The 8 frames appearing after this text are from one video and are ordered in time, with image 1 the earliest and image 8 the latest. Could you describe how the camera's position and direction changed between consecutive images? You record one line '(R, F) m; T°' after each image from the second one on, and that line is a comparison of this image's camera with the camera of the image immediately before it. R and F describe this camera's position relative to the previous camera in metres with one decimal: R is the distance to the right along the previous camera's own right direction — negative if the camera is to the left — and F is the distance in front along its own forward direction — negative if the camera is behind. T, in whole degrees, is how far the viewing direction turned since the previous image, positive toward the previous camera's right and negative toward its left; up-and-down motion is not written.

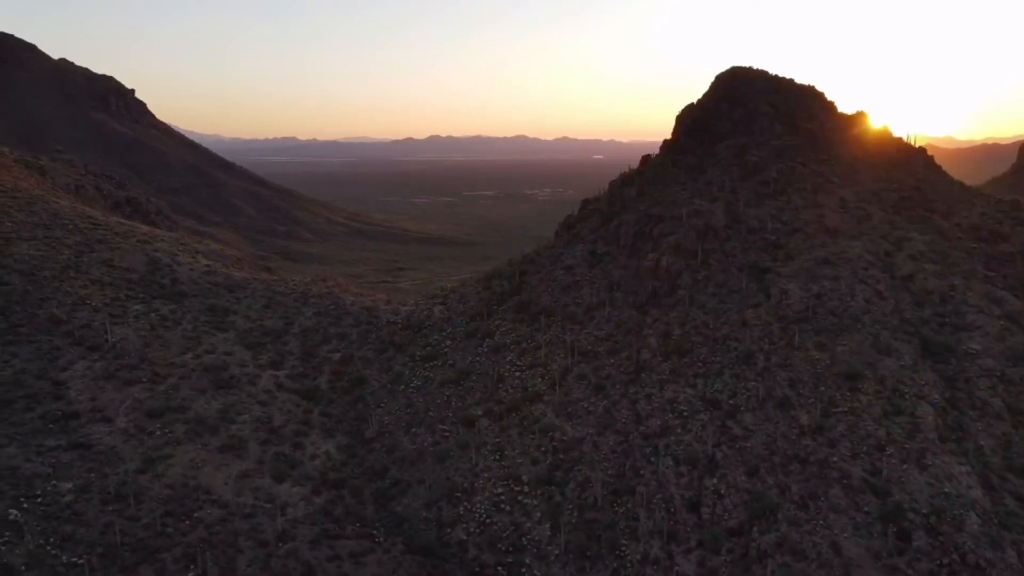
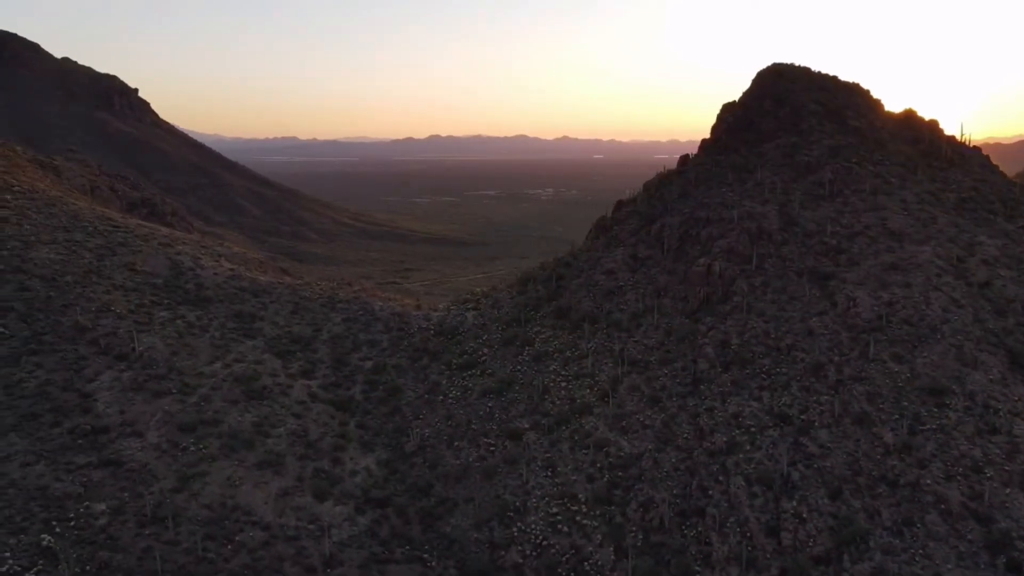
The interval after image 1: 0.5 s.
(-1.3, +0.9) m; 0°
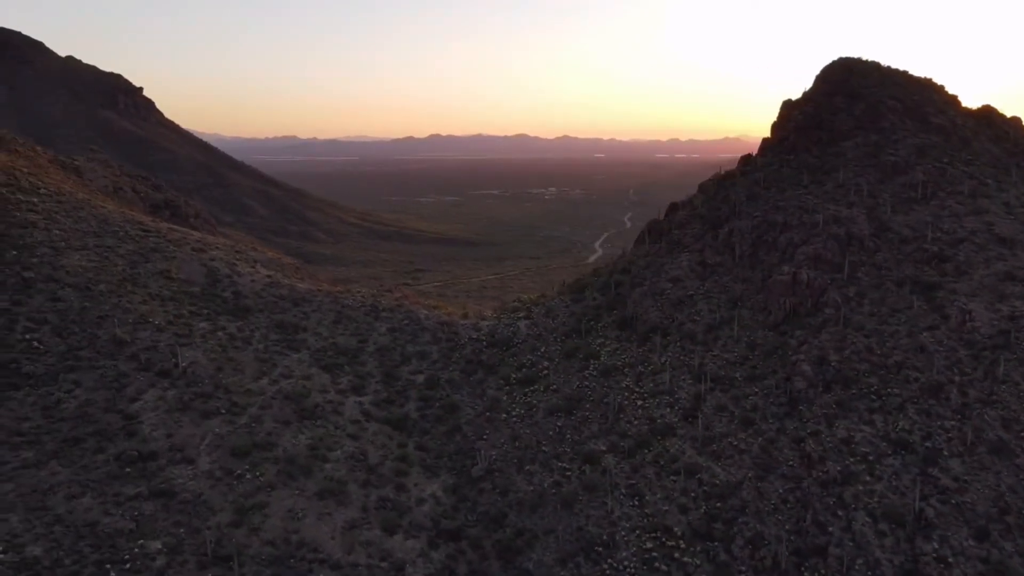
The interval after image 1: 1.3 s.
(-2.0, +1.4) m; 0°
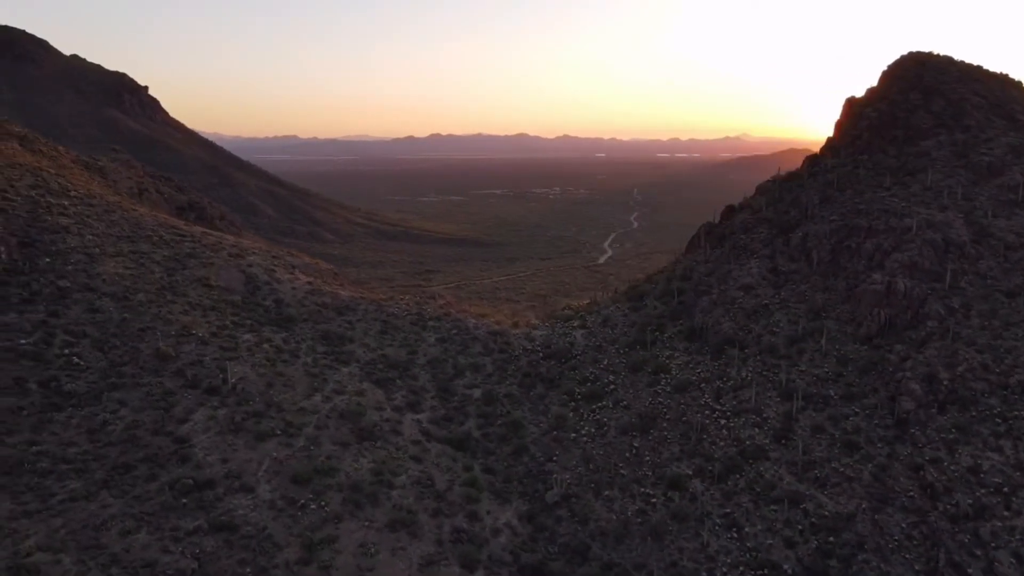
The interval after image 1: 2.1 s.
(-1.9, +1.3) m; 0°
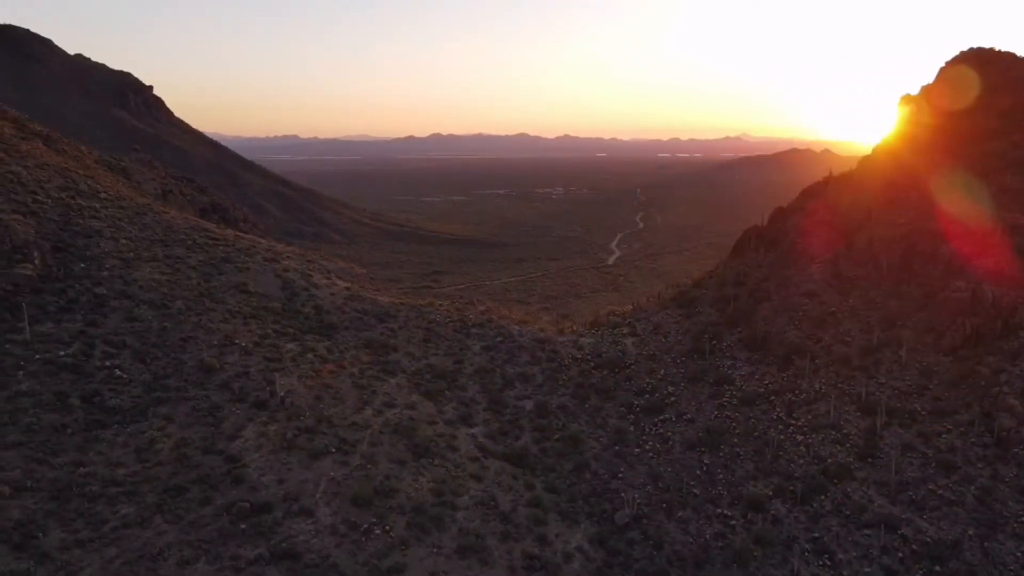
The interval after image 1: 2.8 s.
(-1.5, +0.9) m; 0°
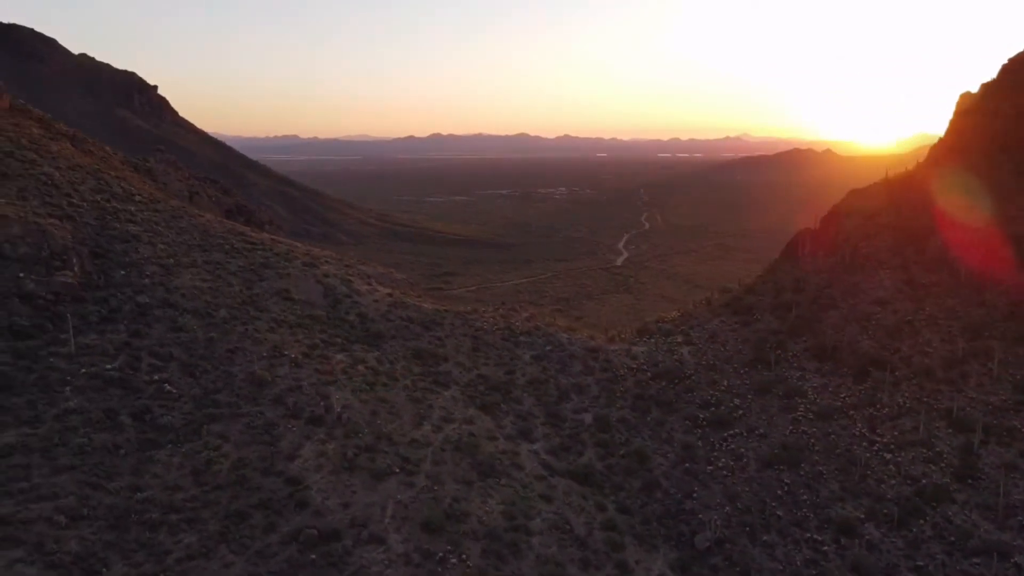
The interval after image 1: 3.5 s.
(-1.6, +0.9) m; 0°
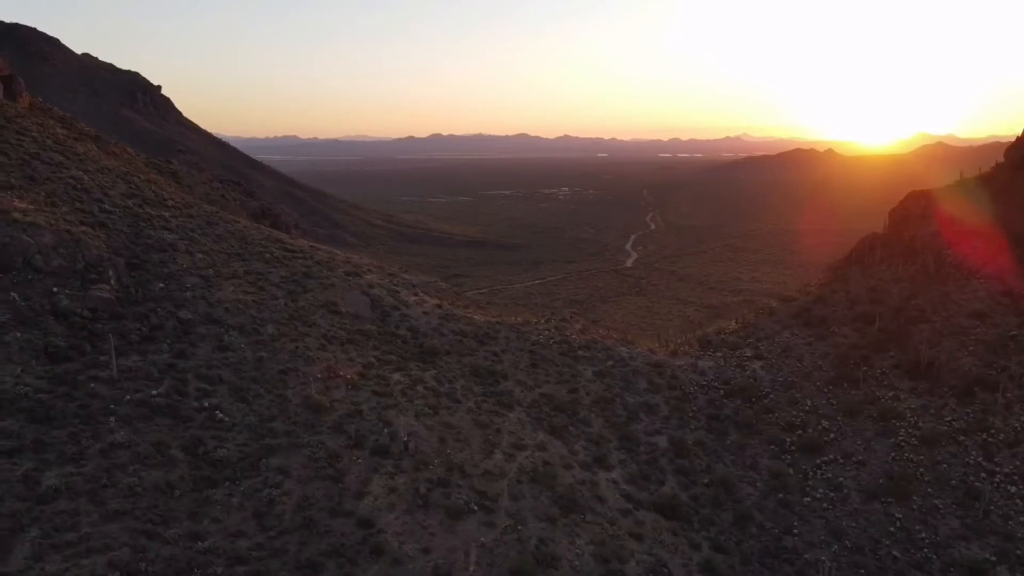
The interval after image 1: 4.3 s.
(-1.7, +1.4) m; 0°
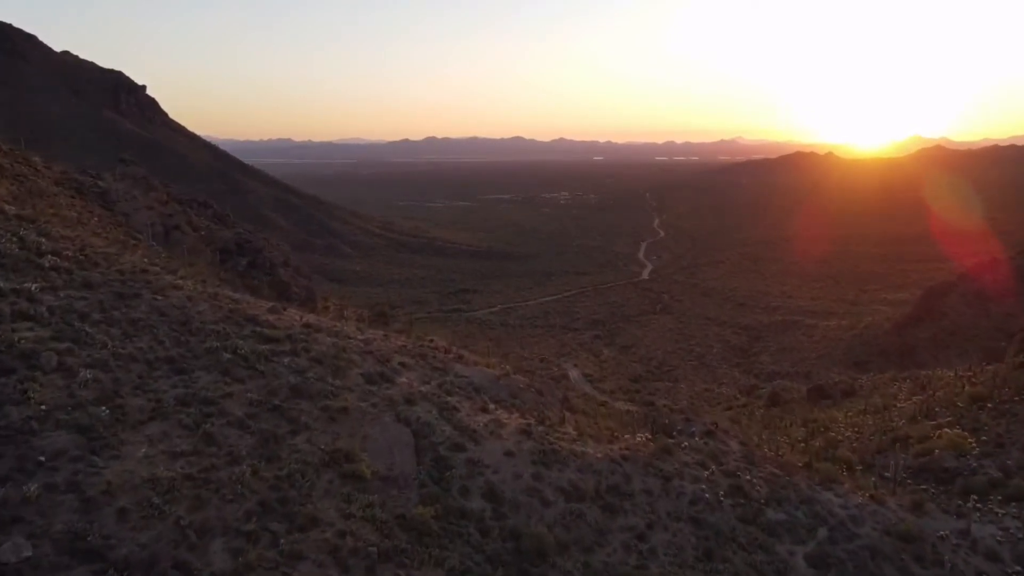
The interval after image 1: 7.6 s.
(-2.6, +8.2) m; 0°
